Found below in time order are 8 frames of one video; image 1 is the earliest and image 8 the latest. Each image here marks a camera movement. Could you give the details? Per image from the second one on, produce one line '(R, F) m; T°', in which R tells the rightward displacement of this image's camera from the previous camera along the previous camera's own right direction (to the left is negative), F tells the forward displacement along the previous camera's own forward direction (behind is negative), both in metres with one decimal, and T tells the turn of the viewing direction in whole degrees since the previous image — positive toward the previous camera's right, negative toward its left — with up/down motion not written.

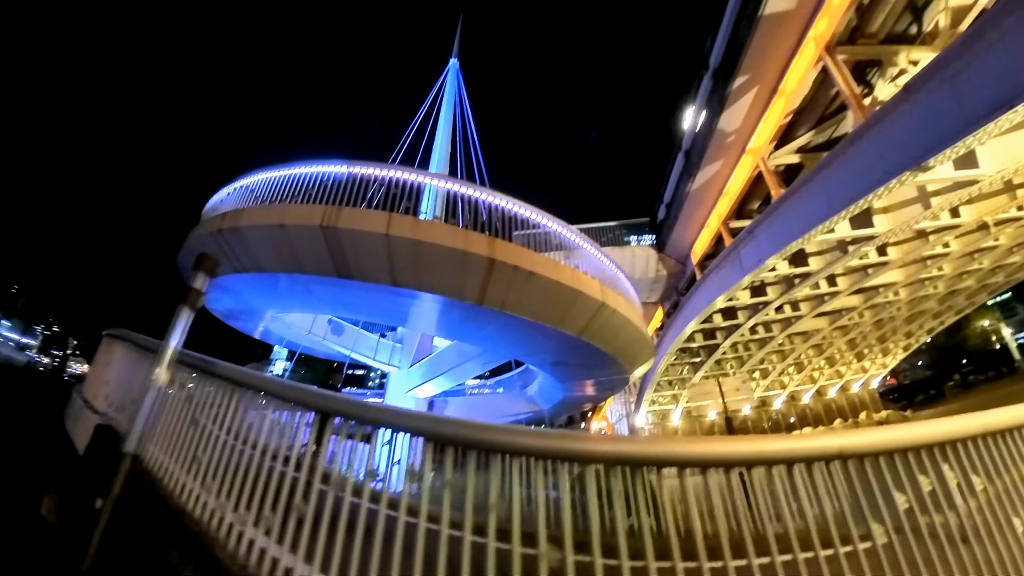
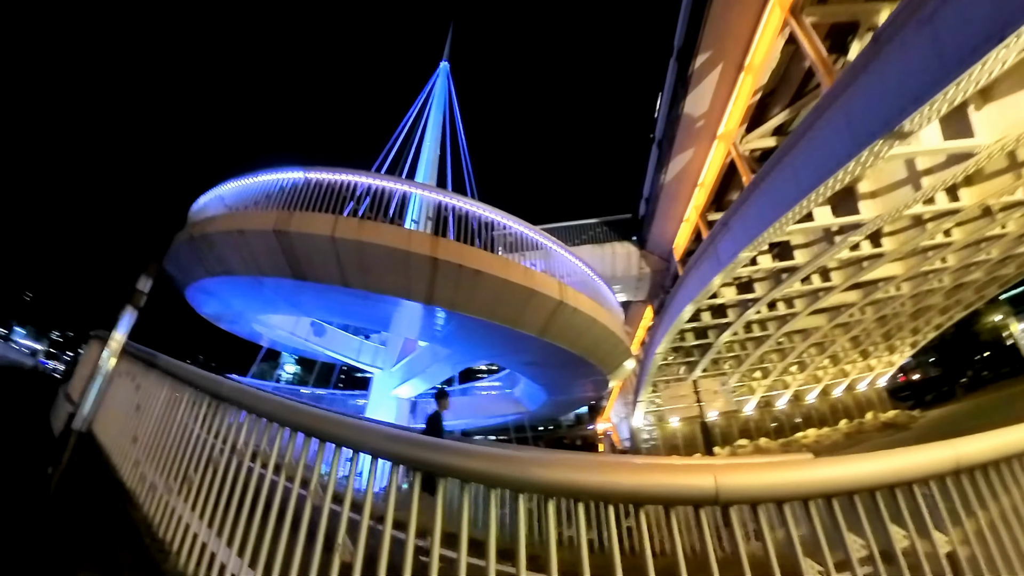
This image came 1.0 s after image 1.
(+0.6, +0.5) m; -1°
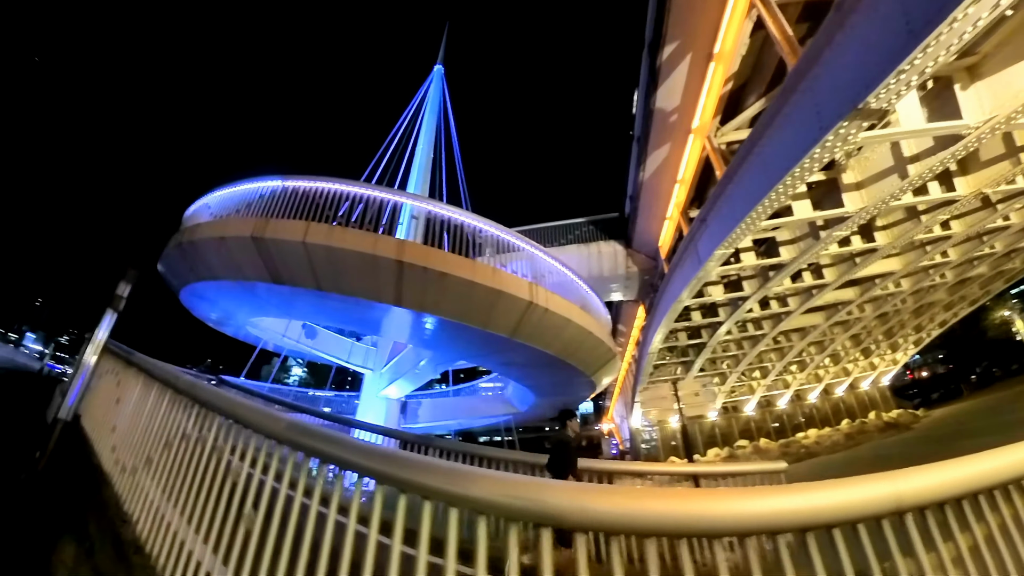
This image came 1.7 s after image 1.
(+0.4, +0.3) m; -1°
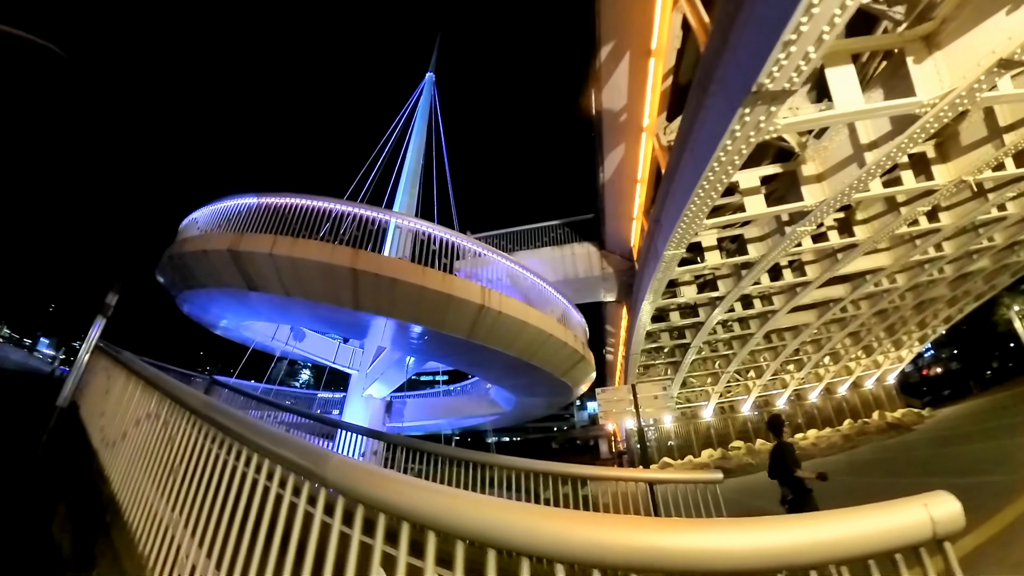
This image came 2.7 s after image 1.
(+0.7, +0.4) m; -1°
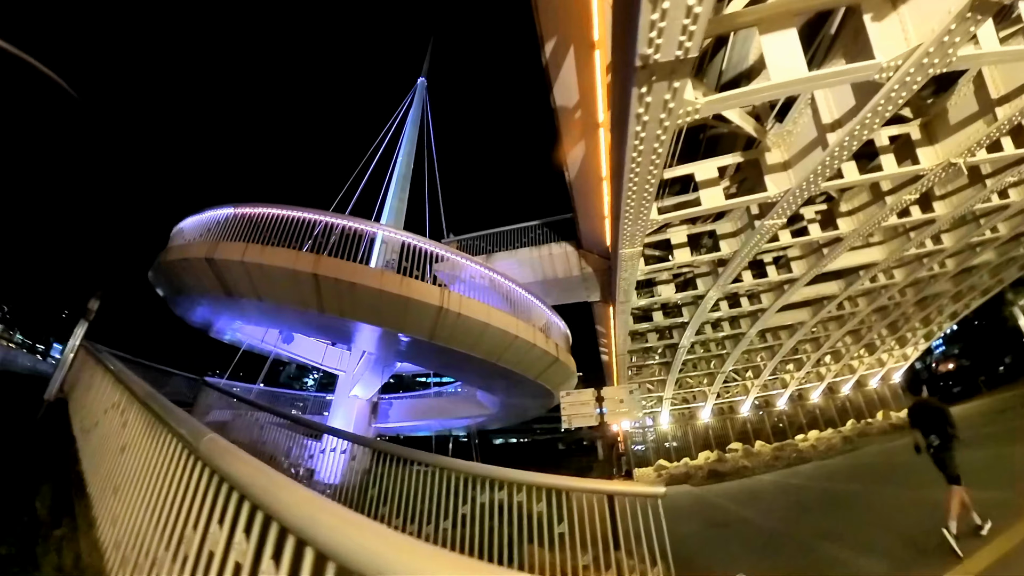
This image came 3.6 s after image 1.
(+0.6, +0.4) m; -1°
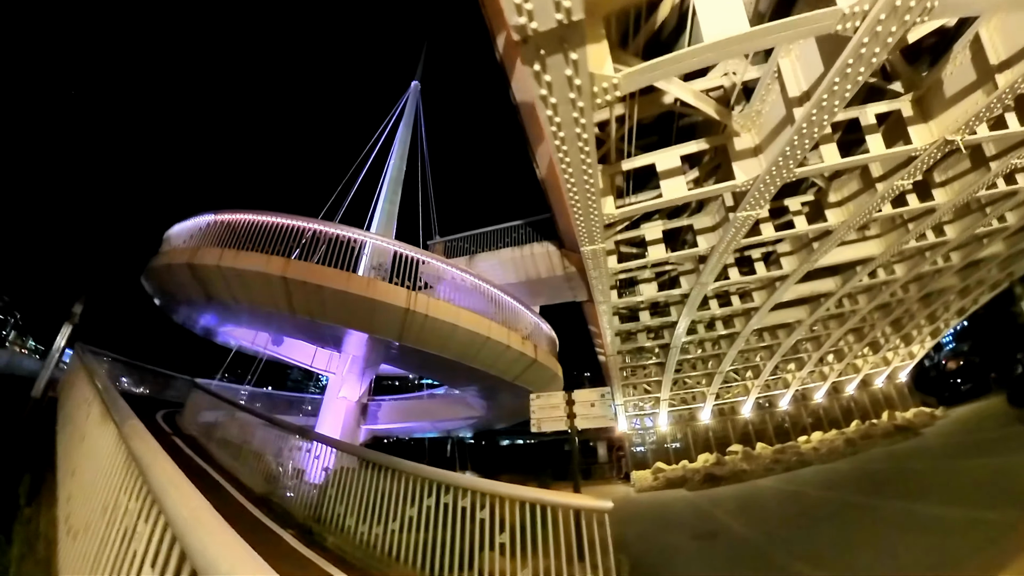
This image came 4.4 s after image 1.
(+0.4, +0.4) m; -1°
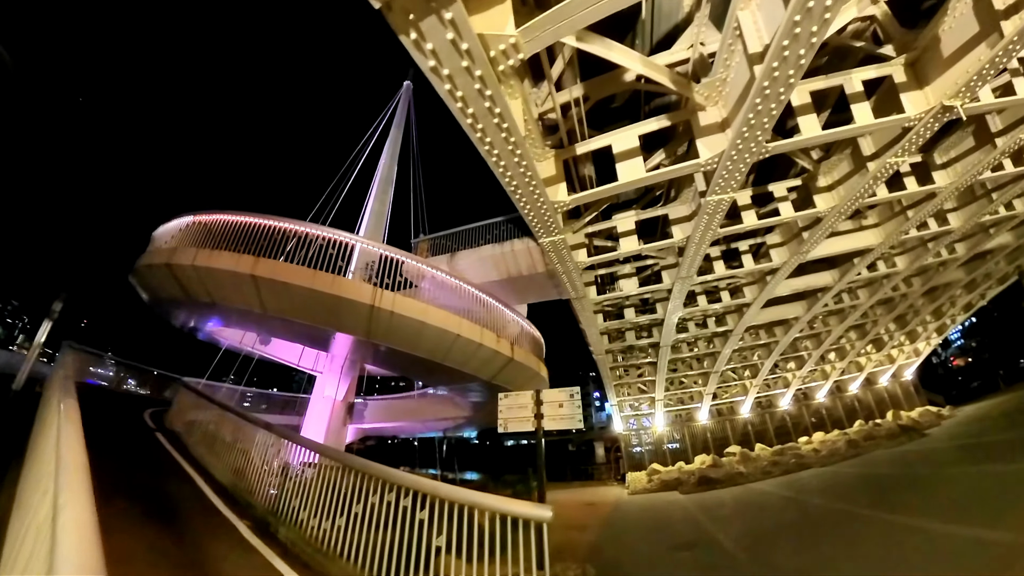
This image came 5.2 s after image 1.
(+0.4, +0.4) m; -1°
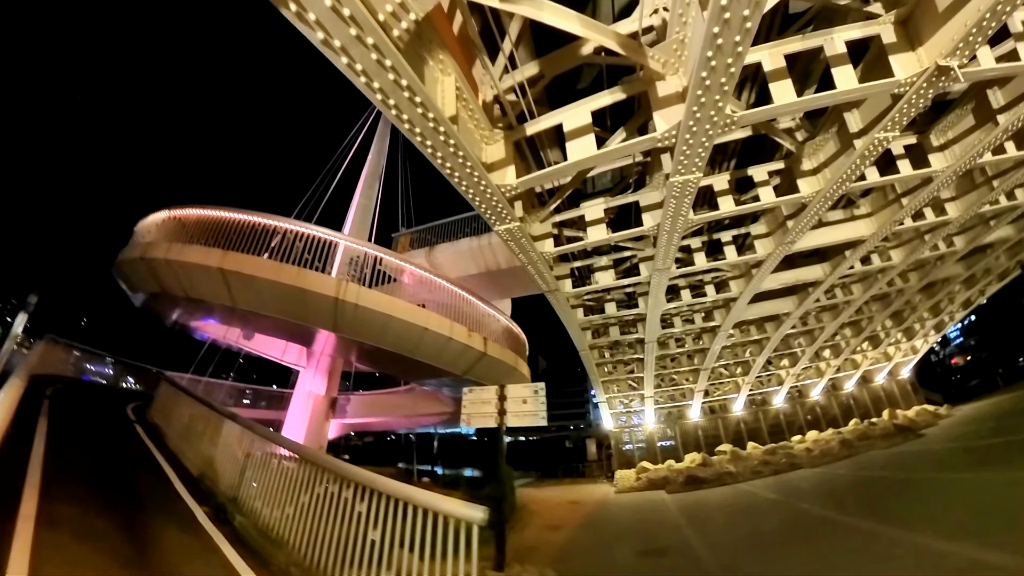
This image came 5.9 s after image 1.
(+0.4, +0.4) m; 0°
